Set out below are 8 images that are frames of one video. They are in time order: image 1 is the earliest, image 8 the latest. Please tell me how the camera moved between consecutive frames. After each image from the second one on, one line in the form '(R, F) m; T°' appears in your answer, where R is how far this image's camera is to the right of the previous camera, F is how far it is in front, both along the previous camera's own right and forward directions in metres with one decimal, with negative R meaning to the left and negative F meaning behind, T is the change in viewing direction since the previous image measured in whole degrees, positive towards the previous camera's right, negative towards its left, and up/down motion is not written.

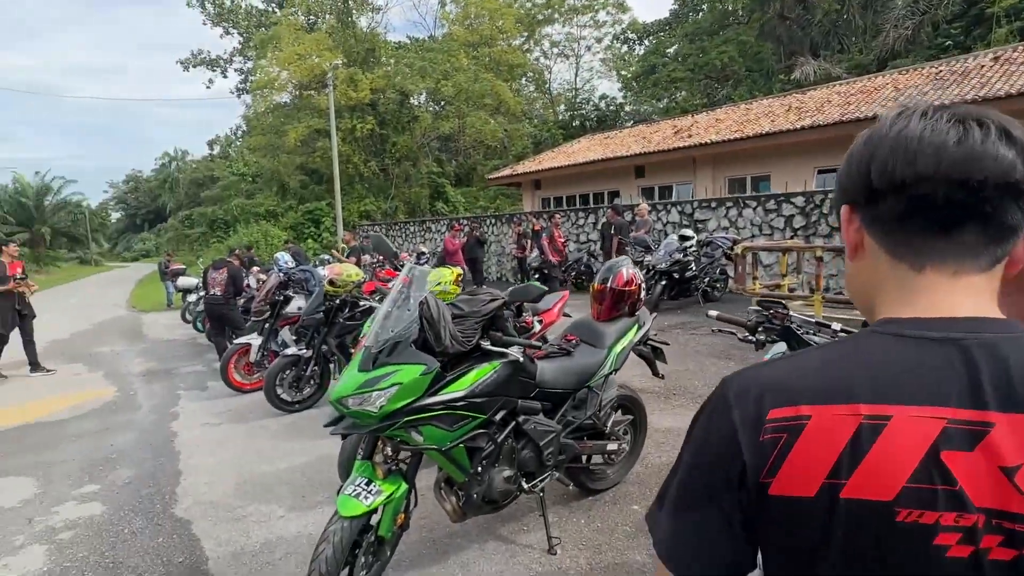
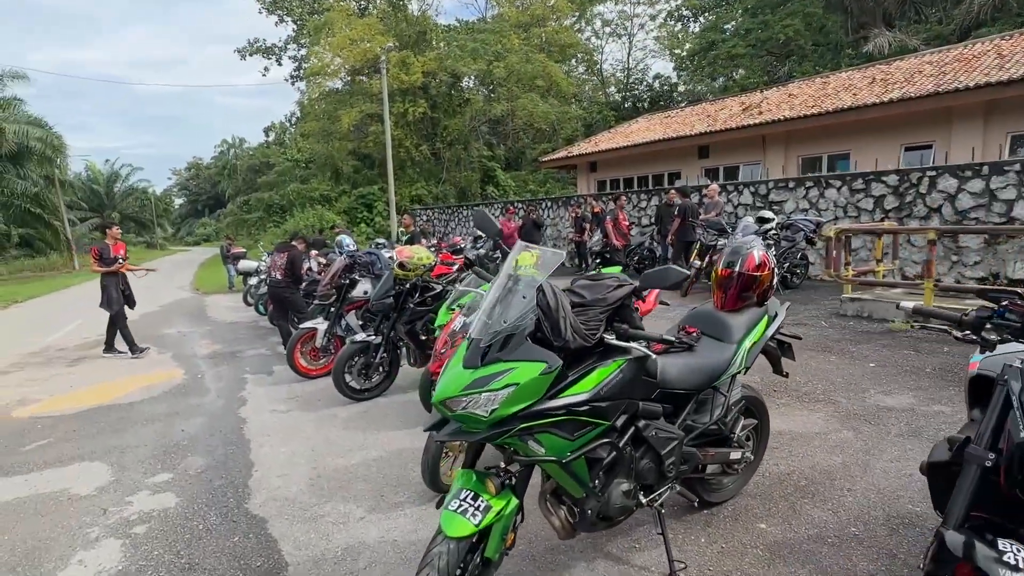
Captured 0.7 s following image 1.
(-0.3, +0.4) m; -4°
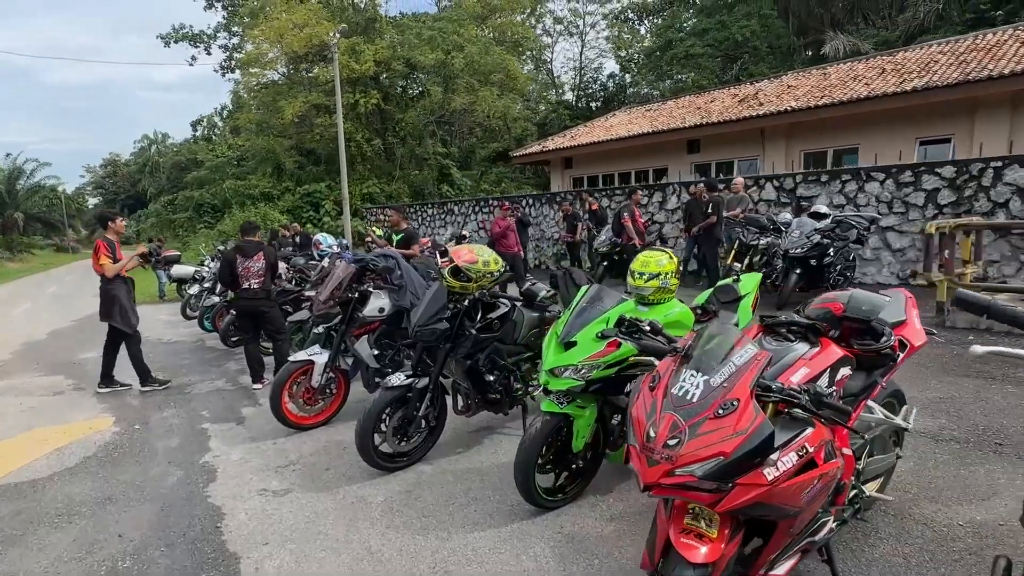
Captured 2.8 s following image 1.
(-1.0, +1.7) m; +6°
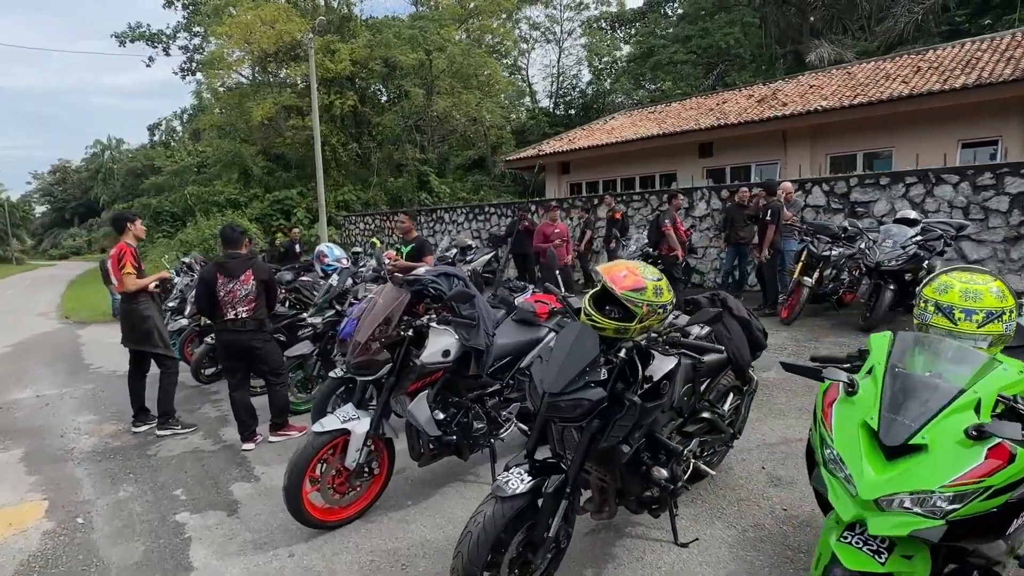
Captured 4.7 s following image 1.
(-0.9, +1.4) m; +3°
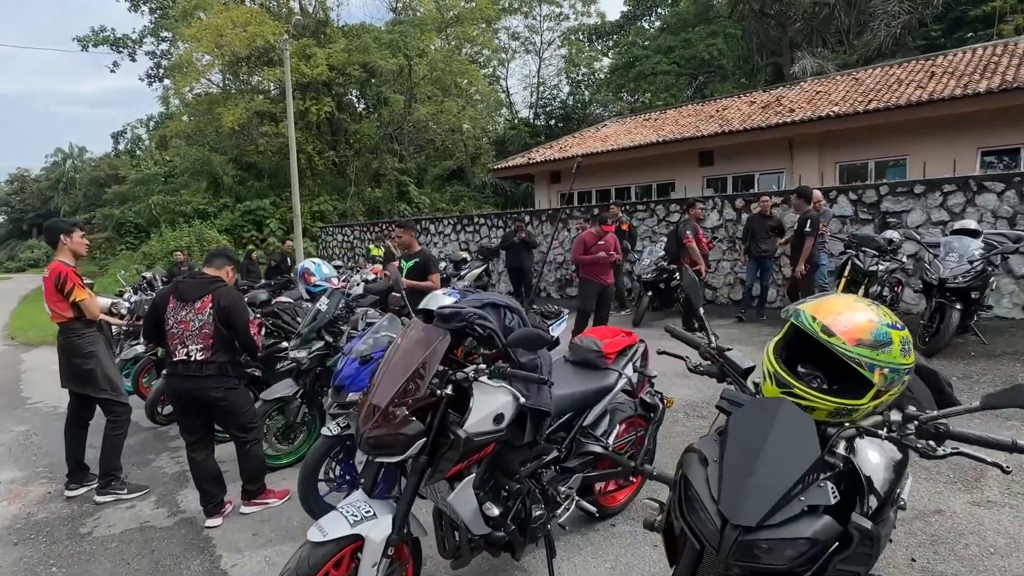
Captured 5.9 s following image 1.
(-0.4, +0.9) m; +2°
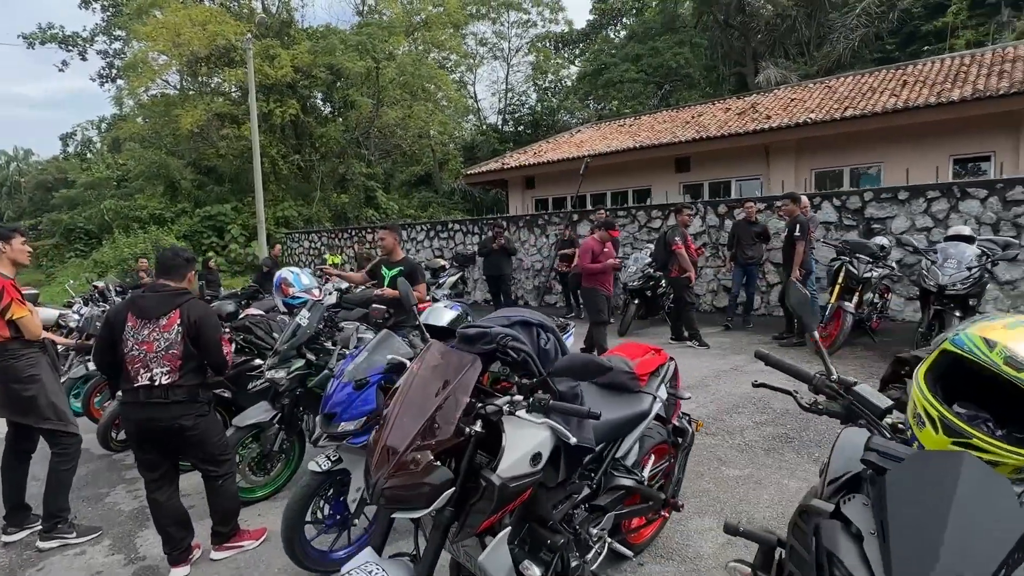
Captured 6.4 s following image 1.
(-0.2, +0.4) m; +3°
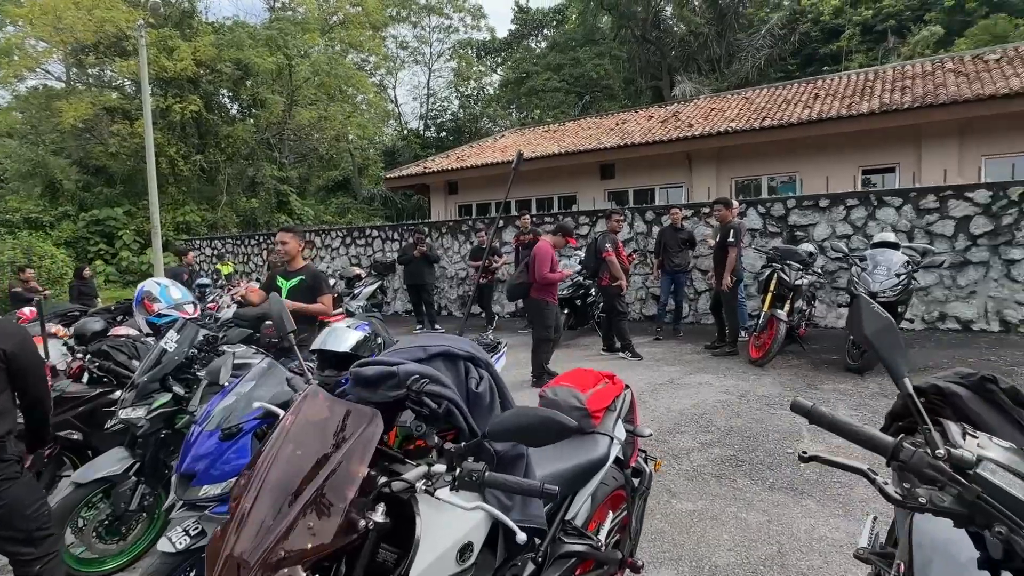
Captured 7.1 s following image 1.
(0.0, +0.6) m; +7°
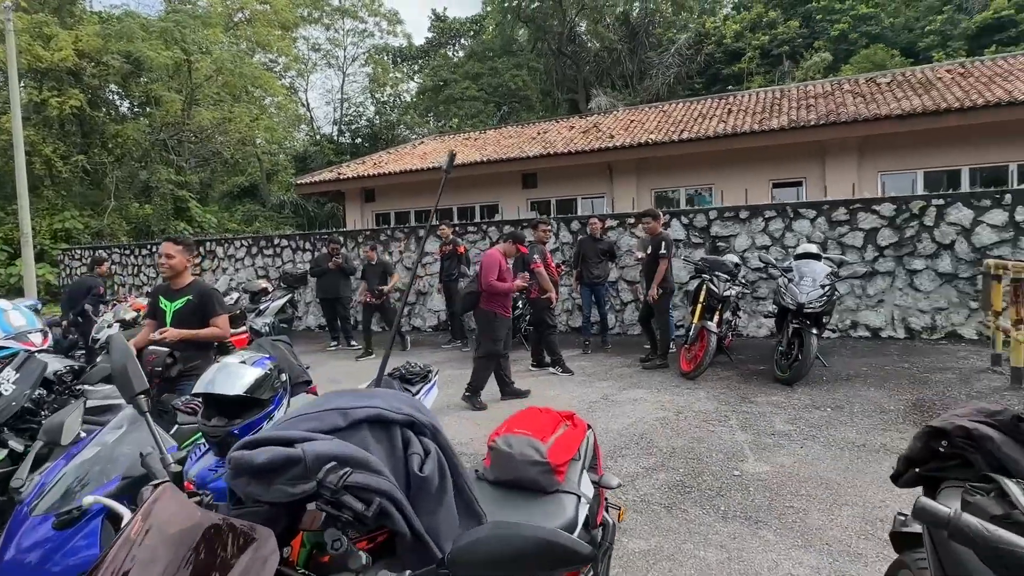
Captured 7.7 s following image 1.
(-0.1, +0.4) m; +8°
